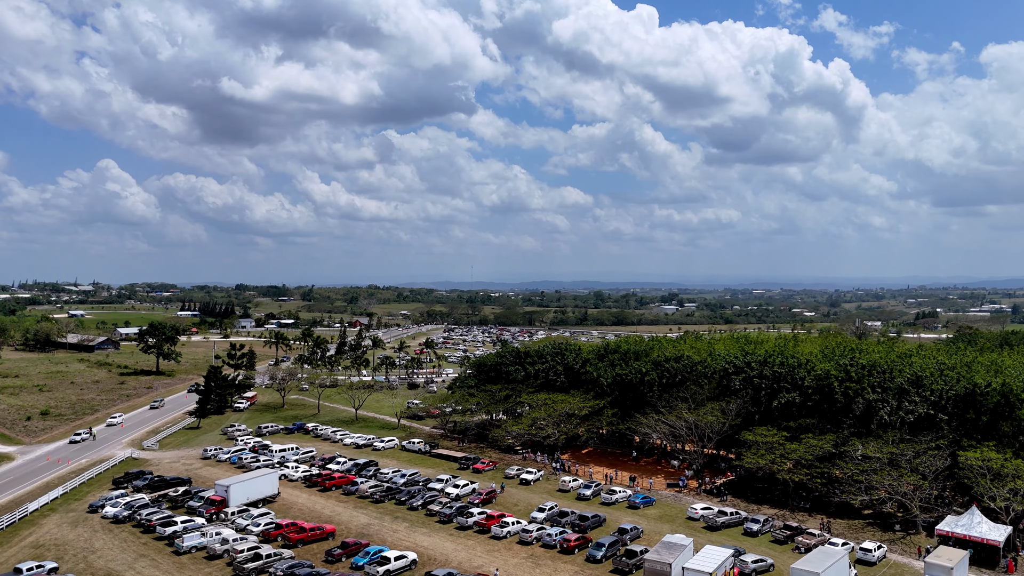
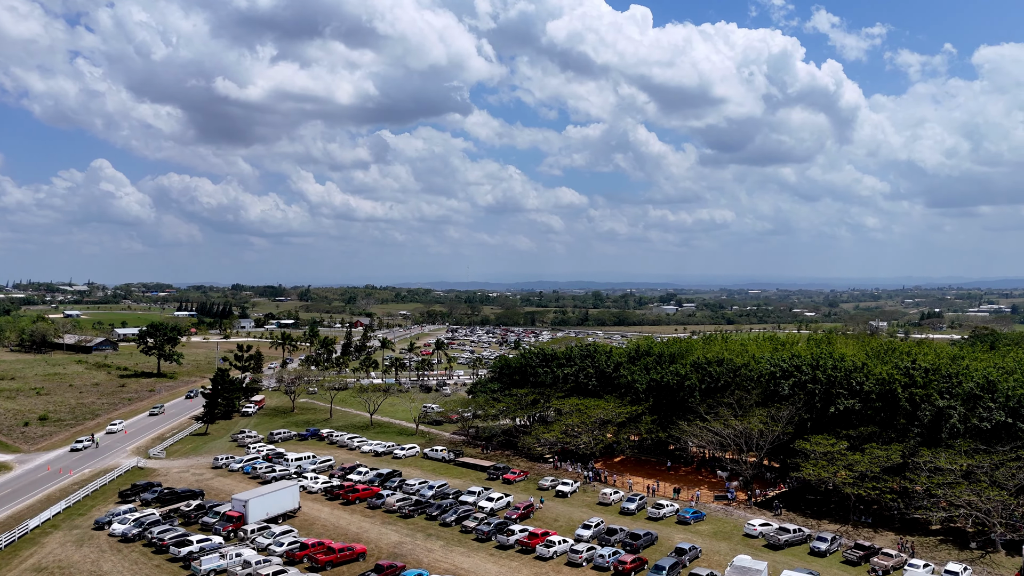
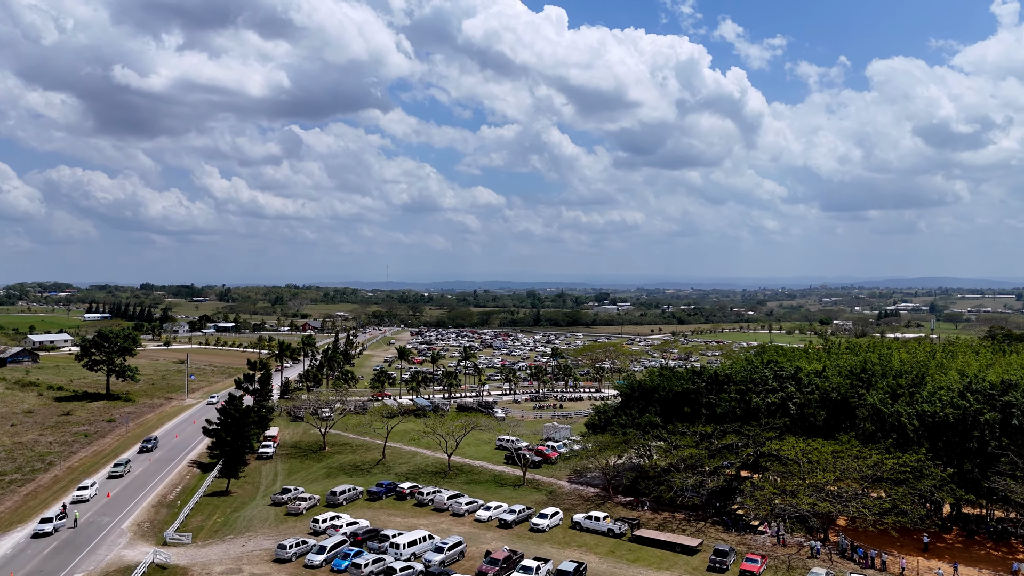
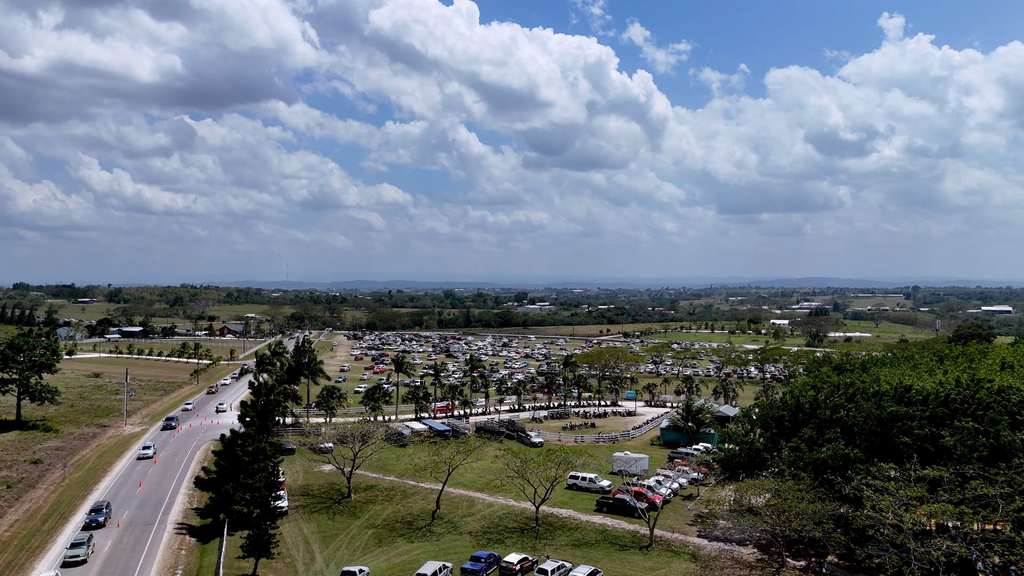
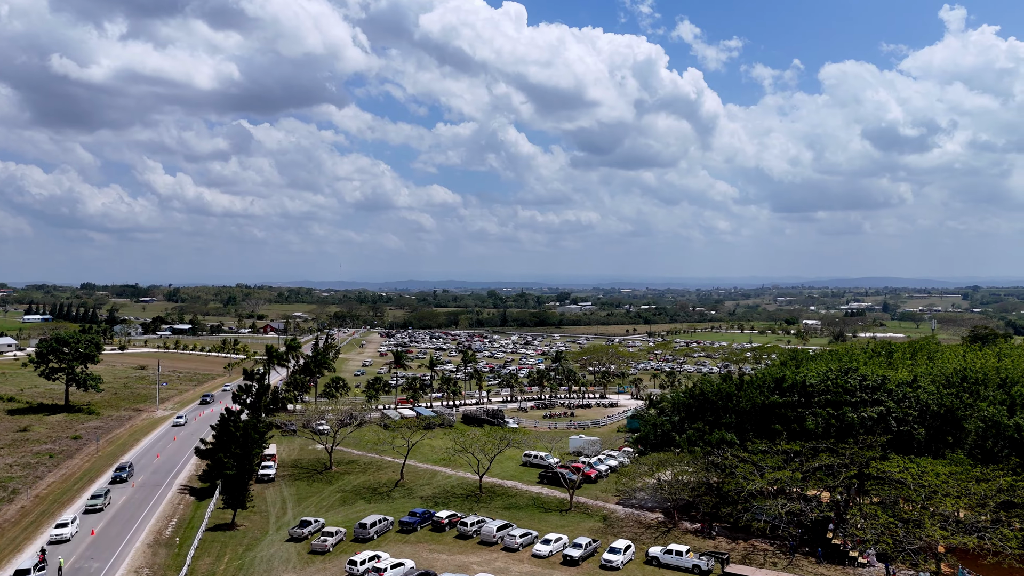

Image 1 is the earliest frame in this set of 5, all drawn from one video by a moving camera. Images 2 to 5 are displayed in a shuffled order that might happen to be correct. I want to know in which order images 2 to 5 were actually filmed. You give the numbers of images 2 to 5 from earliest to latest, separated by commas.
2, 3, 5, 4
